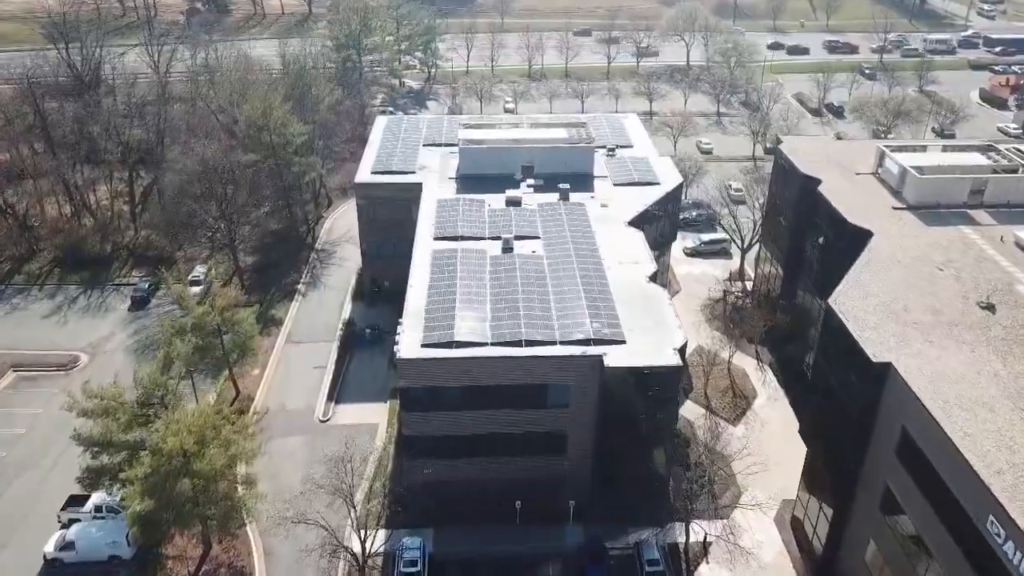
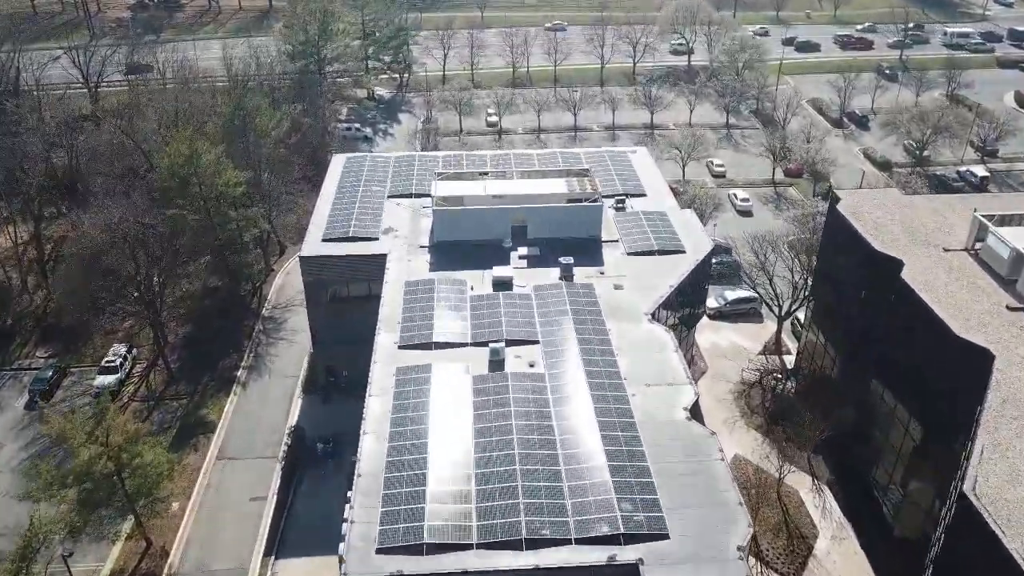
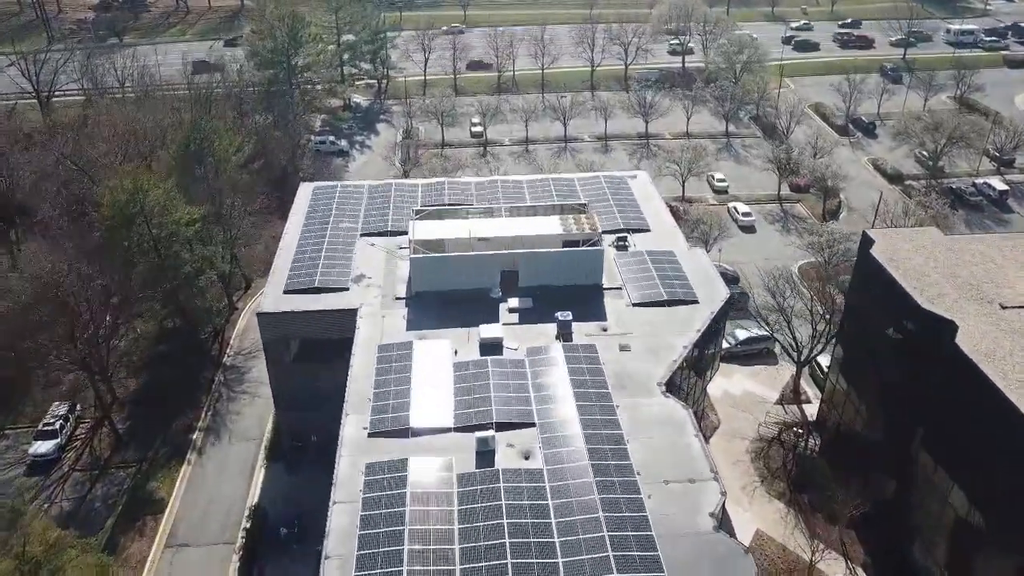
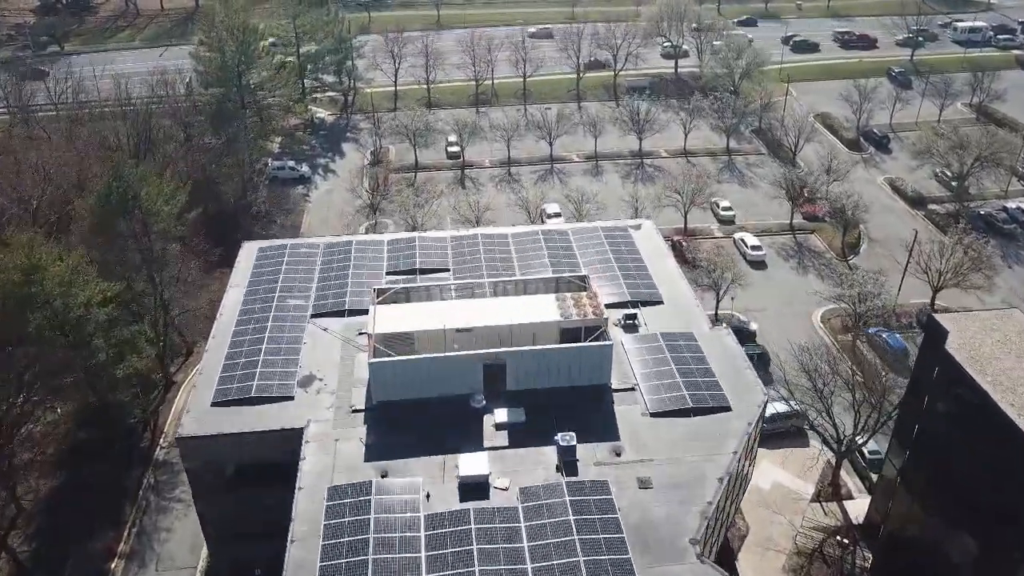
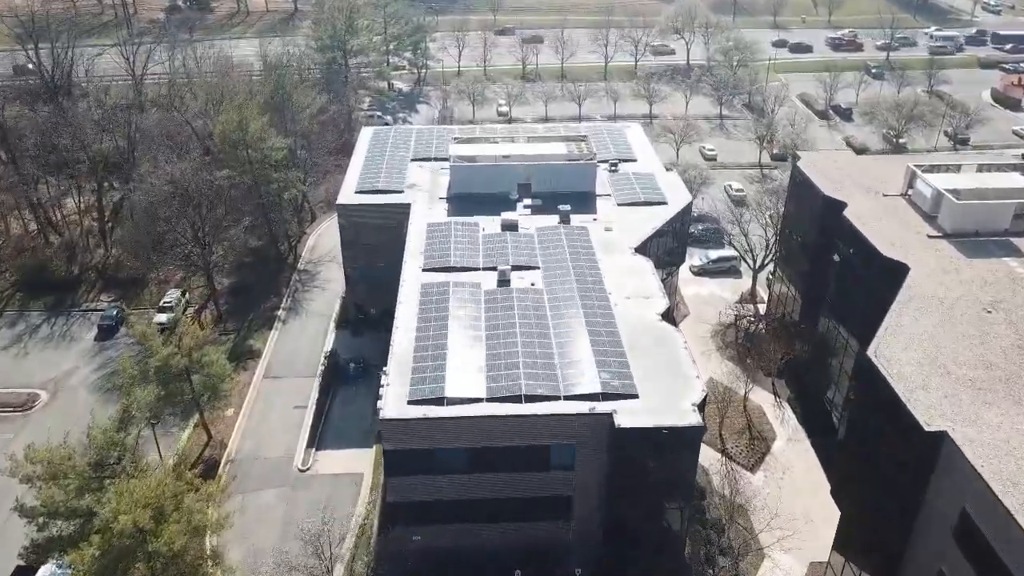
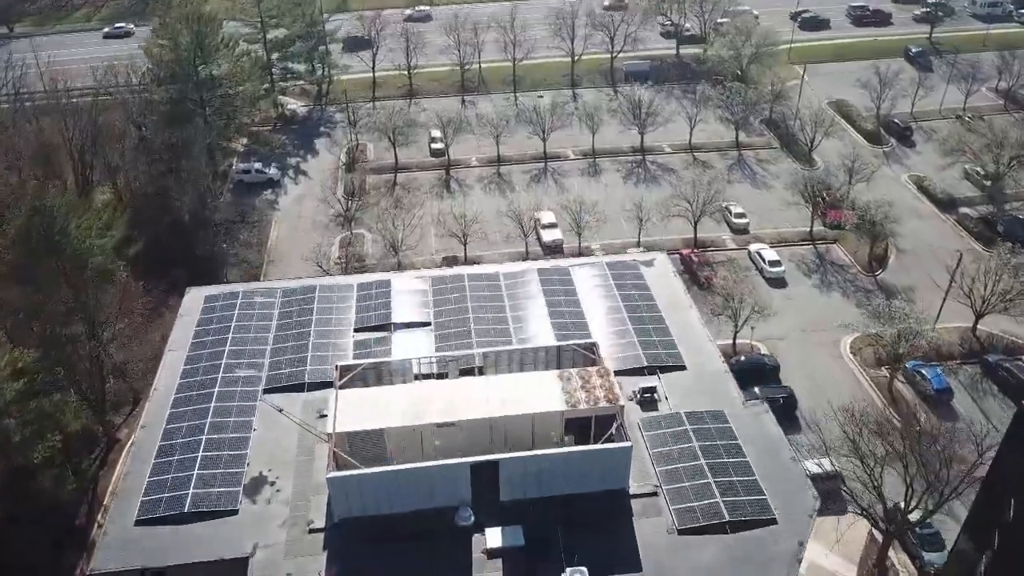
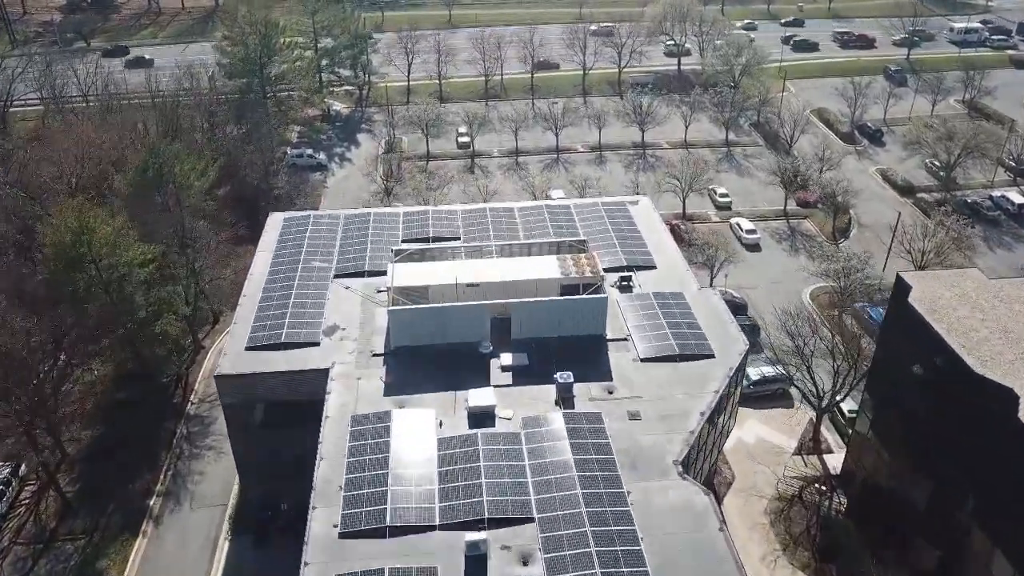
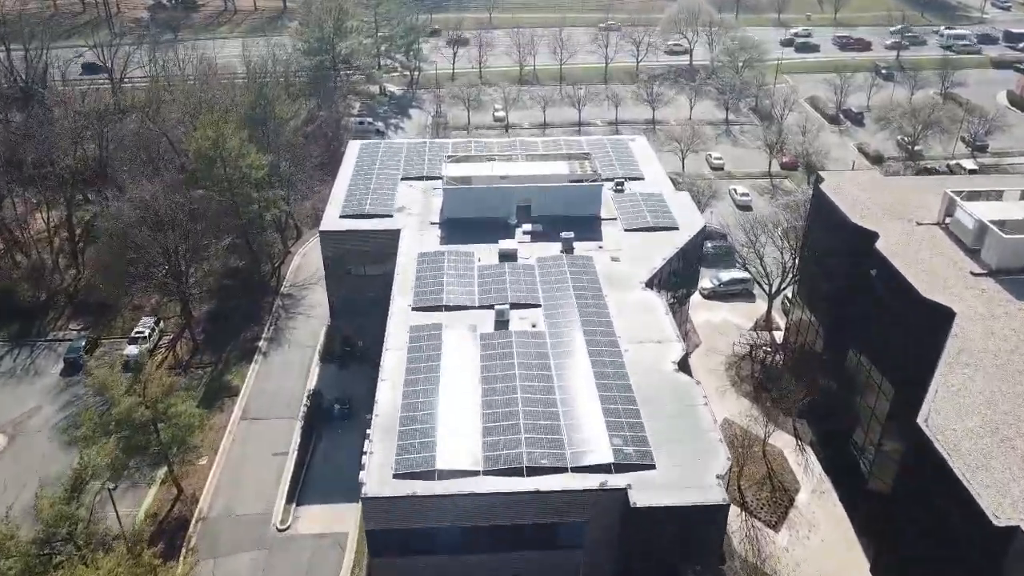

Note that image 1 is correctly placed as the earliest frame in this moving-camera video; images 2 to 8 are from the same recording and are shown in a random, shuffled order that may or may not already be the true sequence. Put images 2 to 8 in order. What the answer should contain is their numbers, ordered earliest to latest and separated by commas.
5, 8, 2, 3, 7, 4, 6
